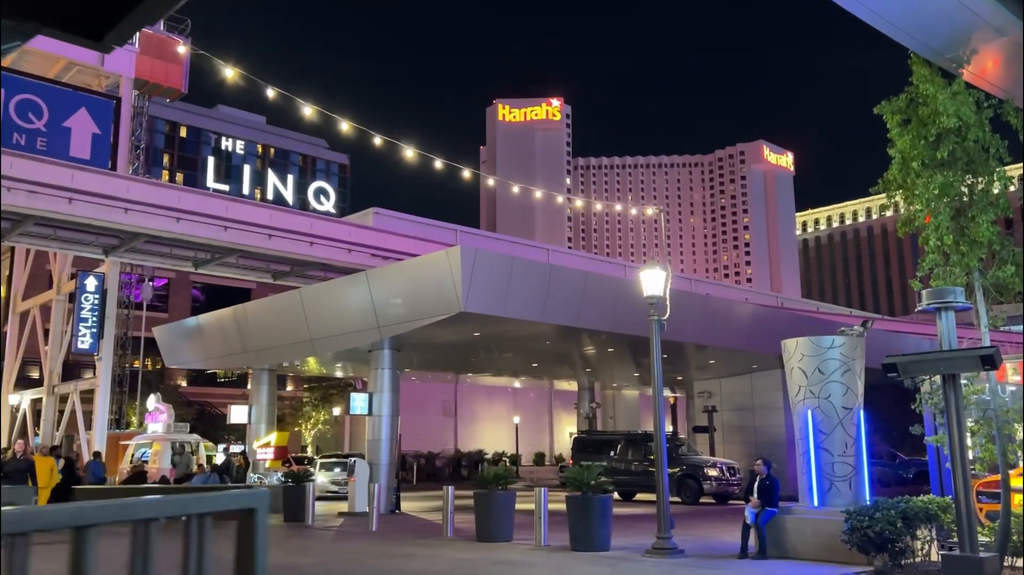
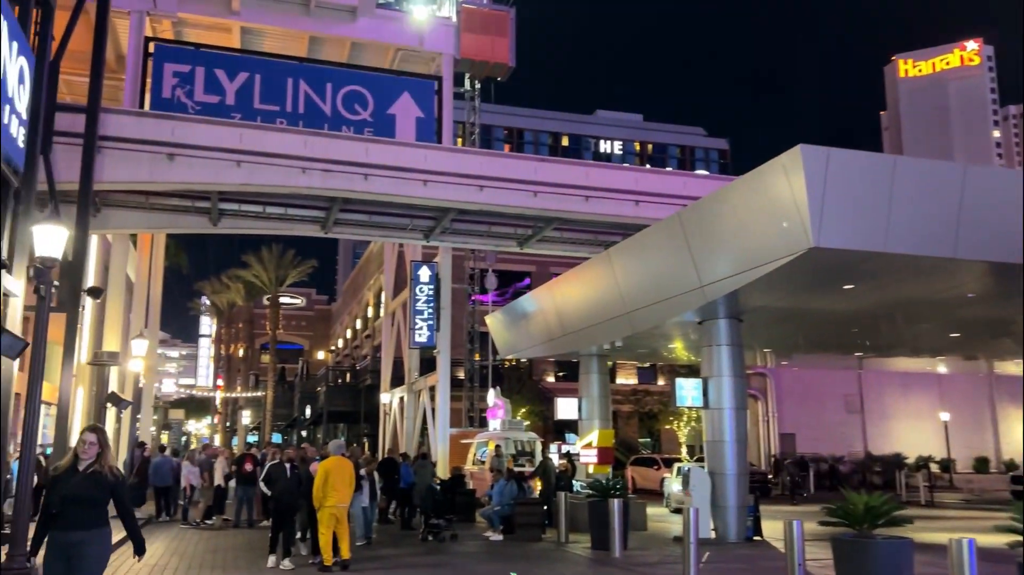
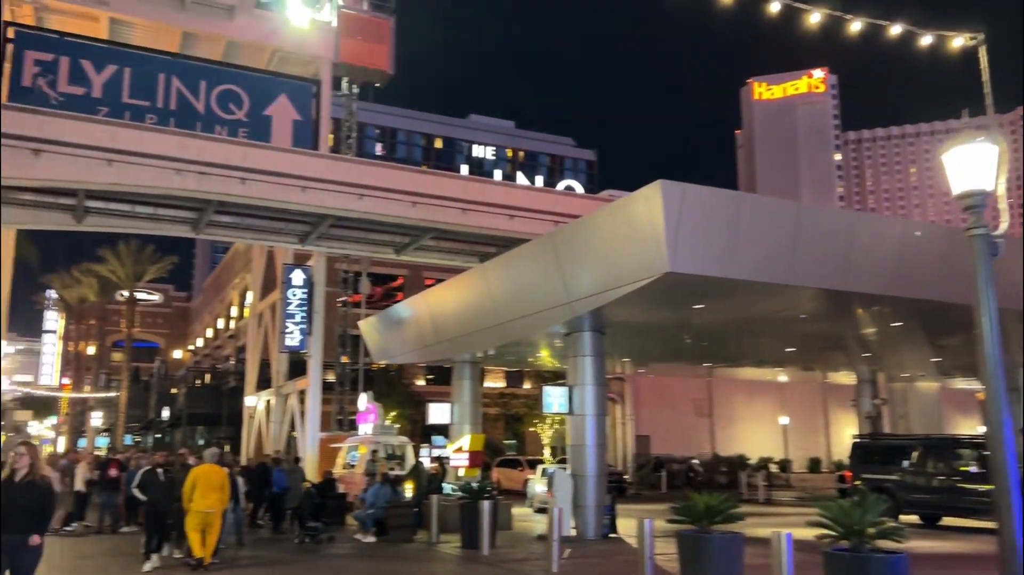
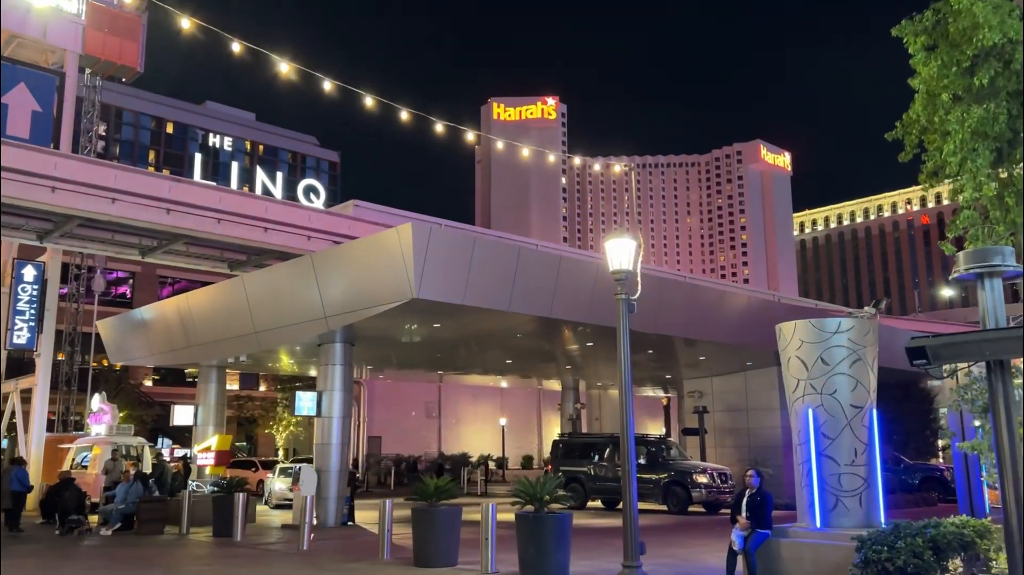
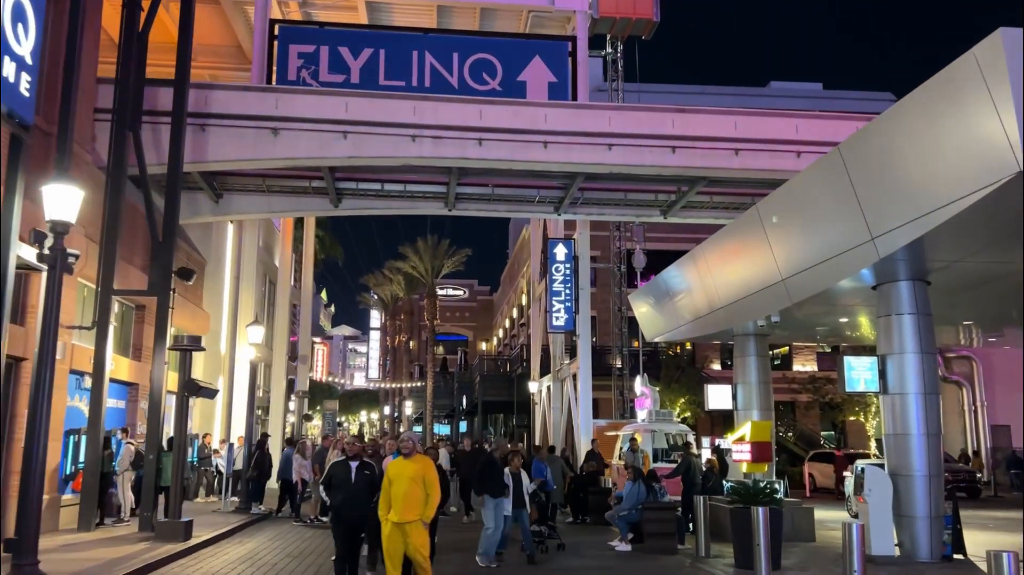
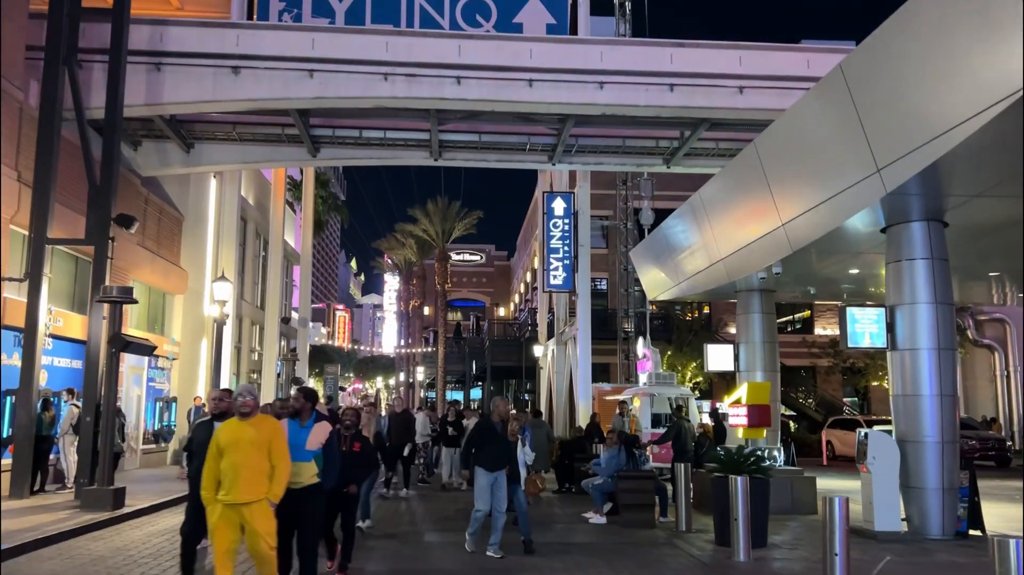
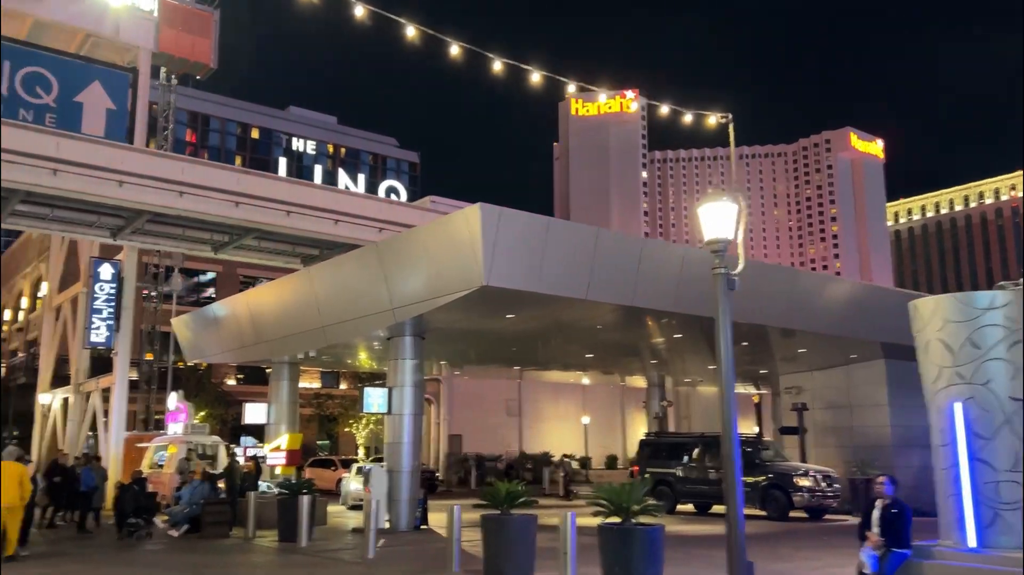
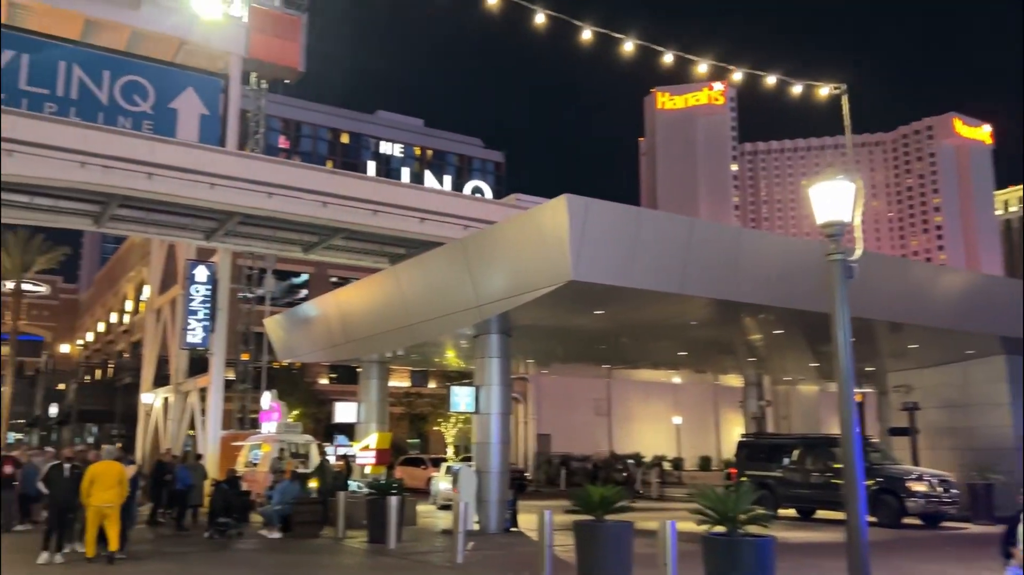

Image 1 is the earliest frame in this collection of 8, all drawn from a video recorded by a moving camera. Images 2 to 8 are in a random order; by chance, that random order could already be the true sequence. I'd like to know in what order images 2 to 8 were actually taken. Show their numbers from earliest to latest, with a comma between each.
4, 7, 8, 3, 2, 5, 6
